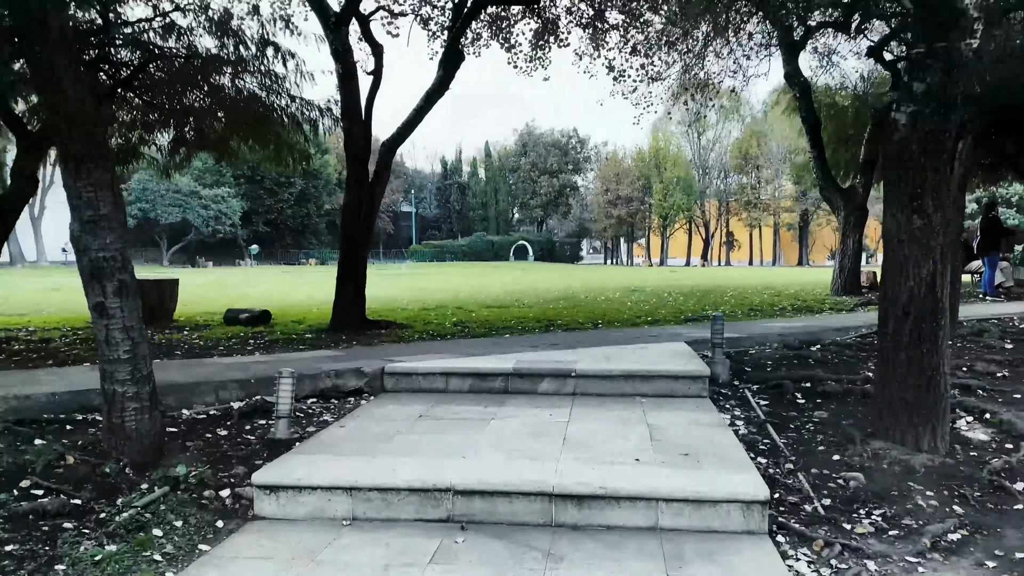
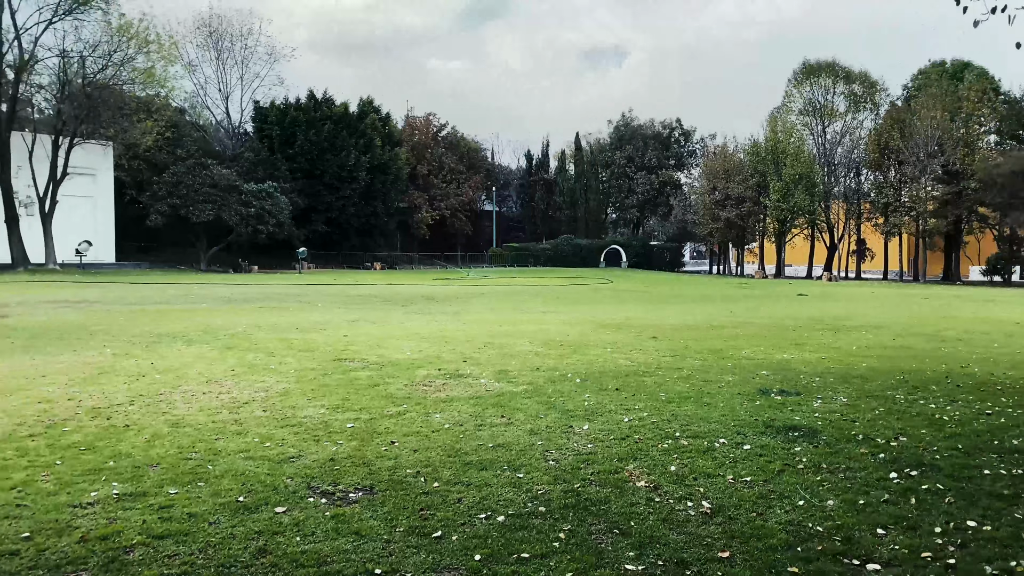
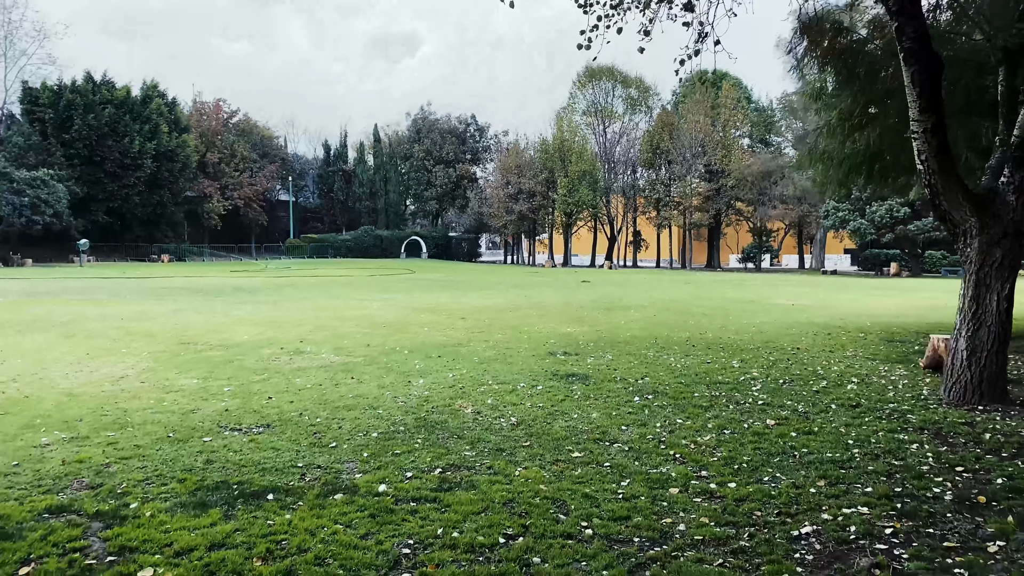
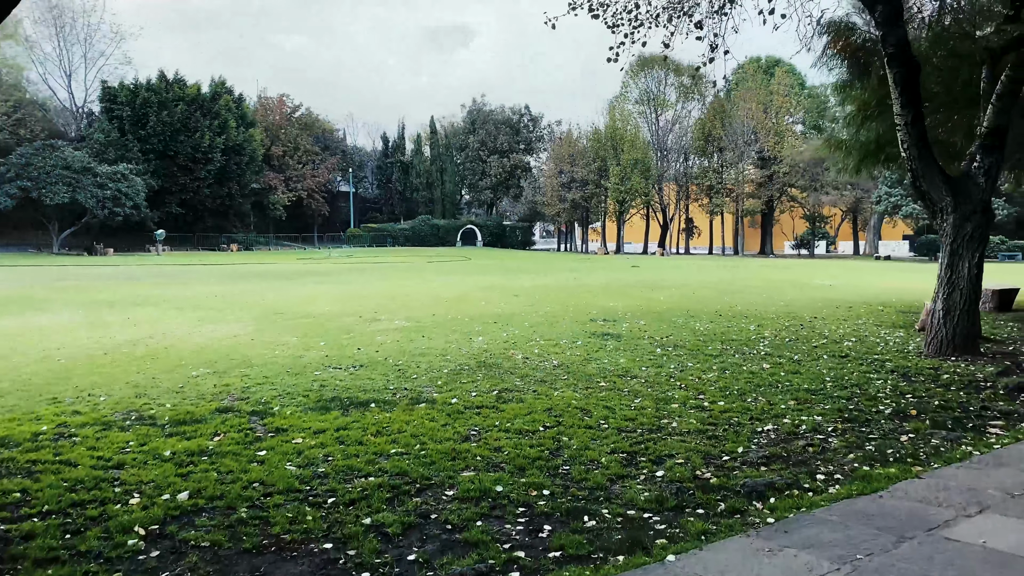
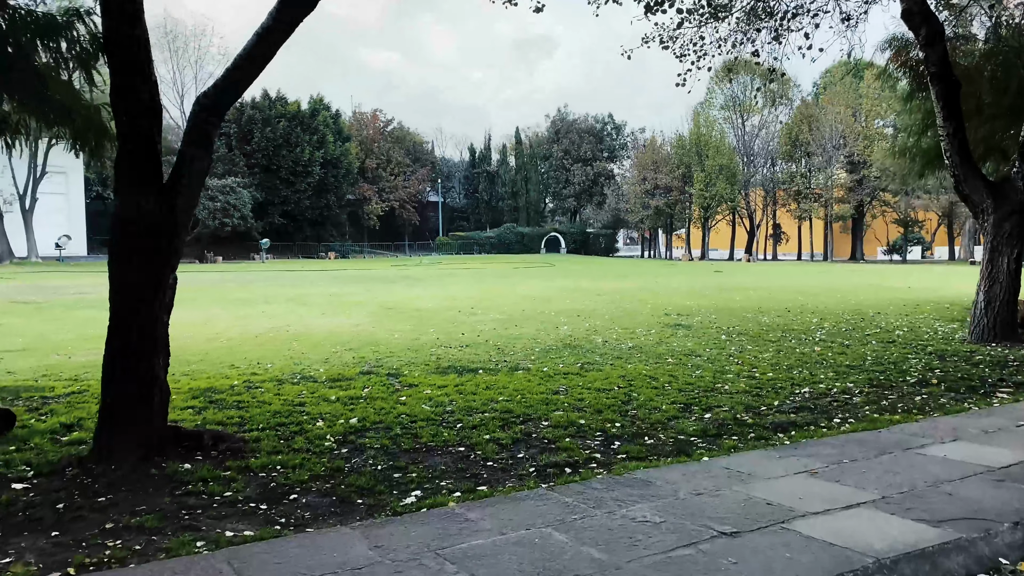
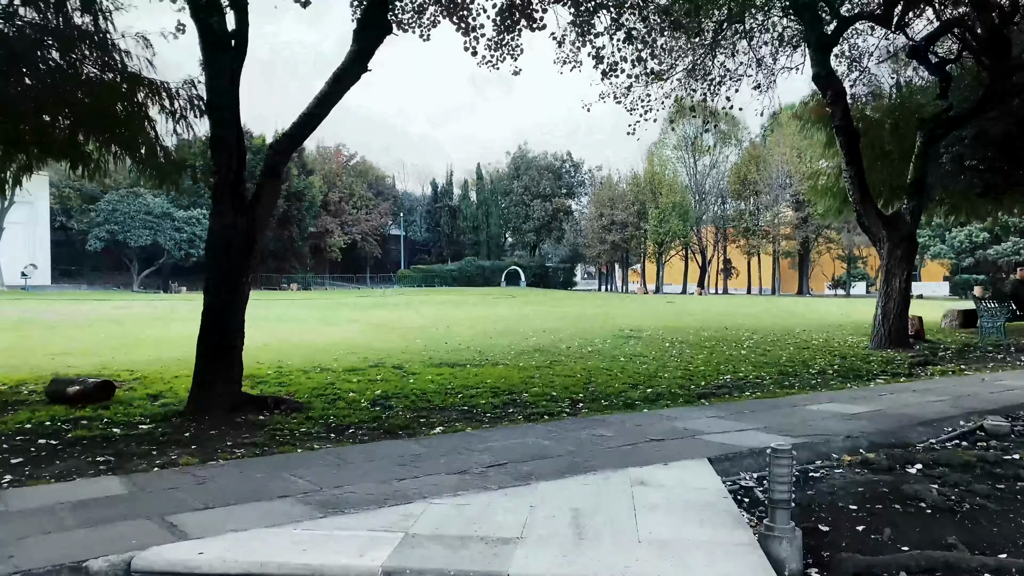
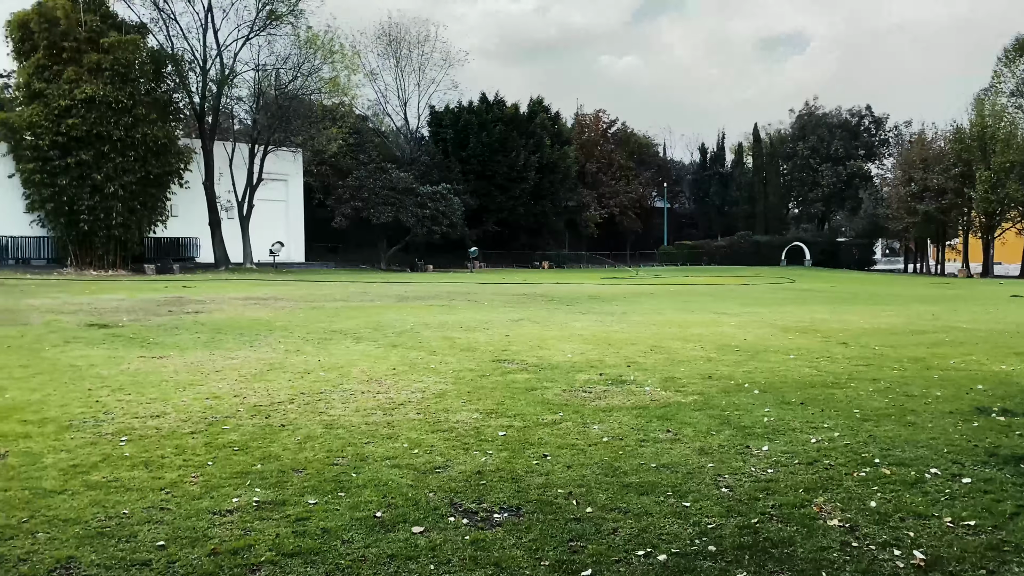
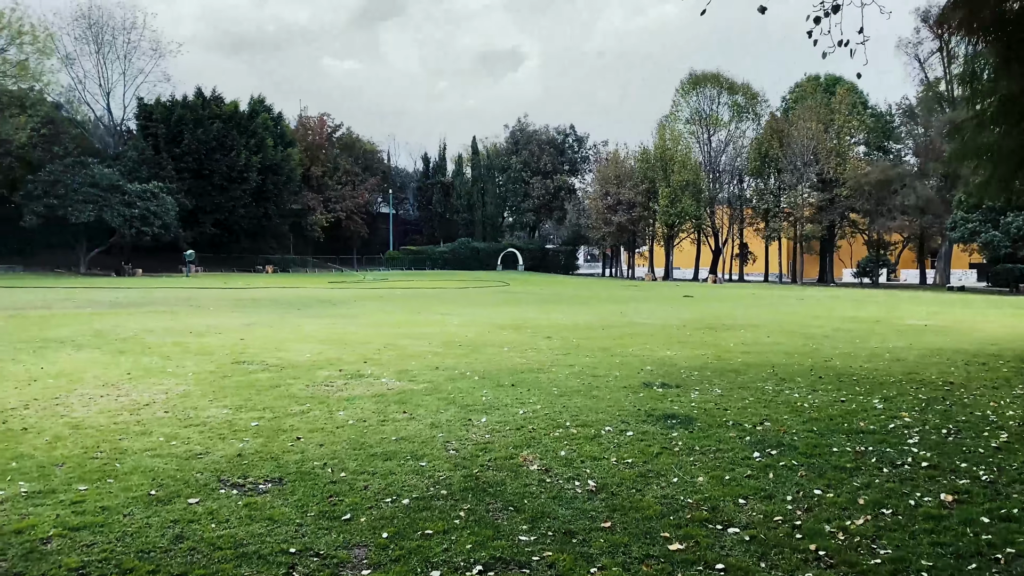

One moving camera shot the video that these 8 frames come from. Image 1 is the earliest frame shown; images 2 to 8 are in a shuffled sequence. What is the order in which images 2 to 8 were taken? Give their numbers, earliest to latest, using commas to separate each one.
6, 5, 4, 3, 8, 2, 7
